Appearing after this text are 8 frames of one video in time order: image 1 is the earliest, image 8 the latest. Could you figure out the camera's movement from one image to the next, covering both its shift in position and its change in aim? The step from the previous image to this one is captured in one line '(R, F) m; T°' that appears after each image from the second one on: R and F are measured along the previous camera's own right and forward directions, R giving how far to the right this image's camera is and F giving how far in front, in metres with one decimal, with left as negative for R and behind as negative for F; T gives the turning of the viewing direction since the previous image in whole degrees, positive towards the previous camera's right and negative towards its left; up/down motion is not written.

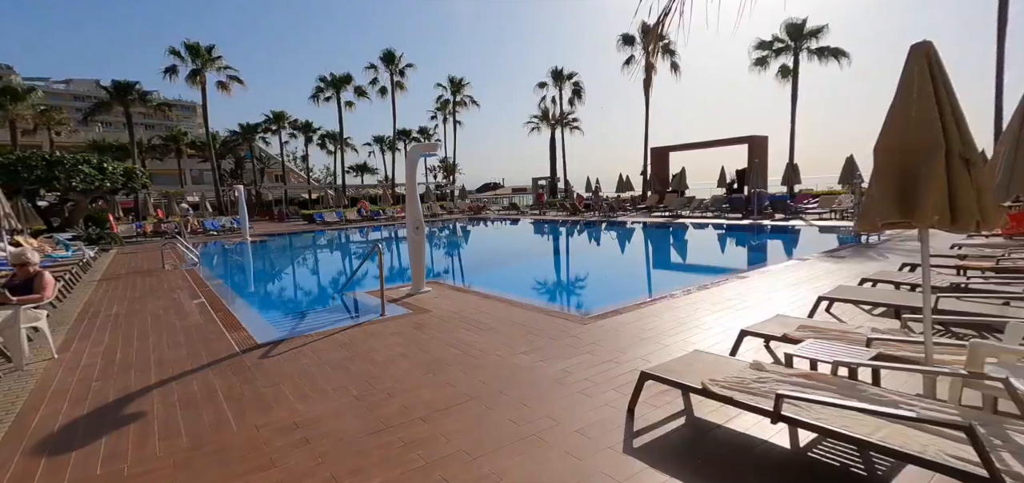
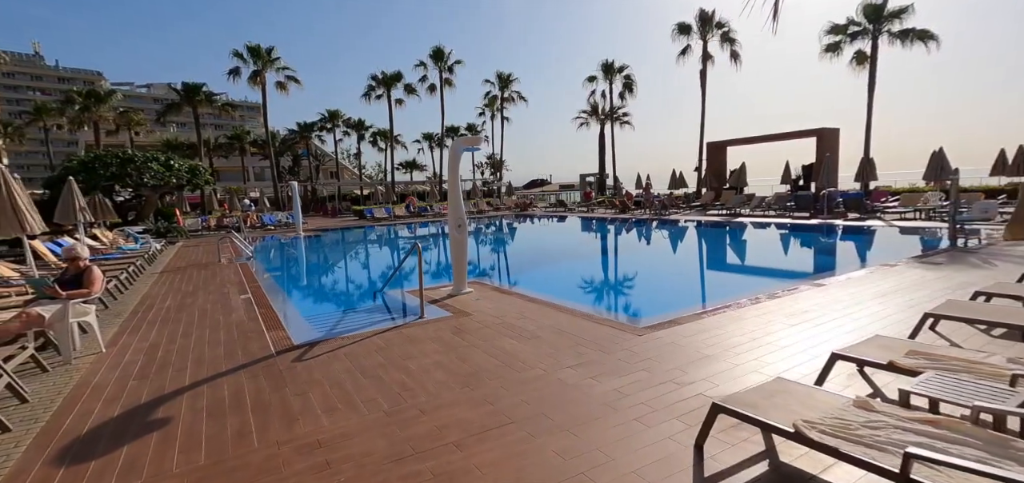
(0.0, +0.3) m; -6°
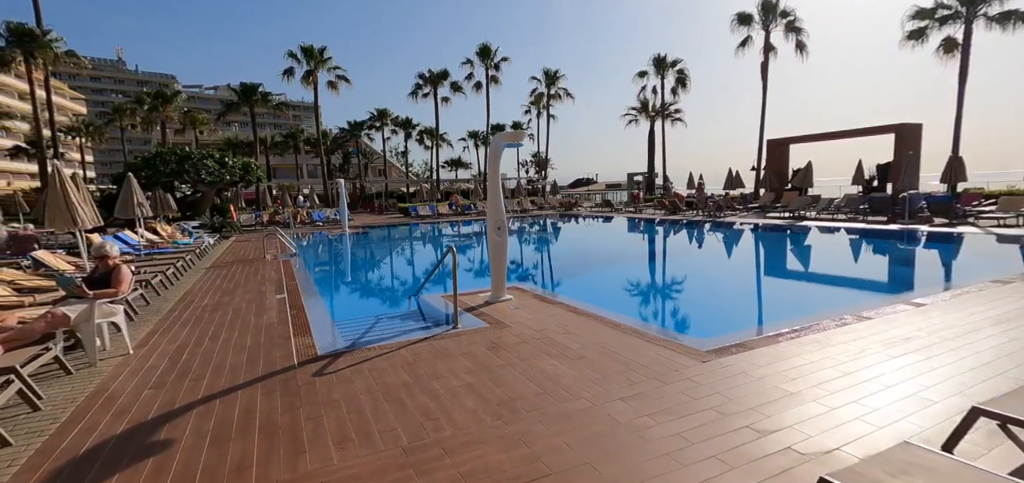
(0.0, +0.4) m; -5°
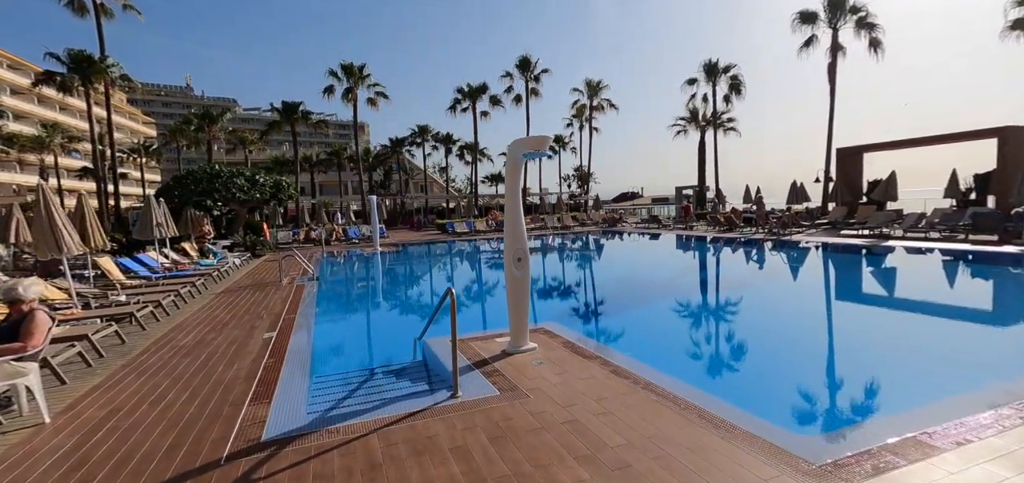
(+0.2, +1.0) m; -5°
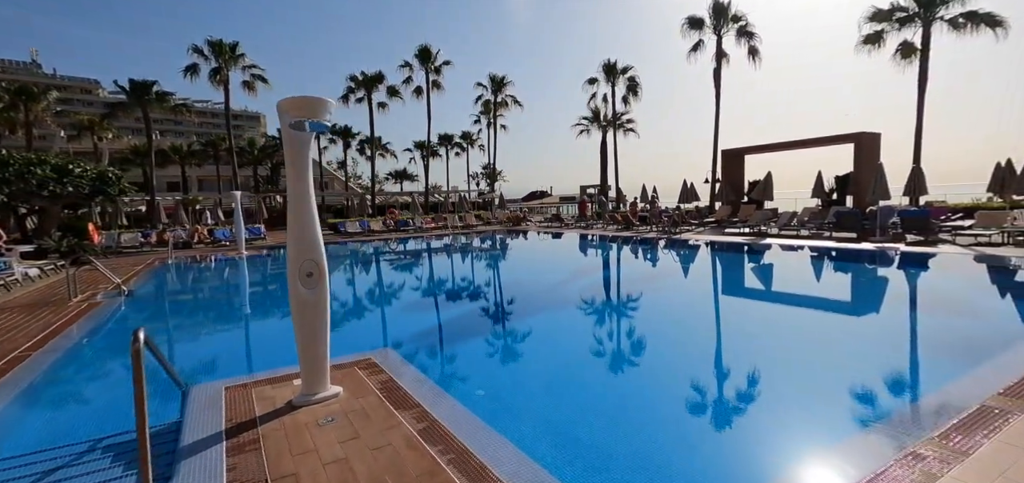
(+0.8, +0.9) m; +10°
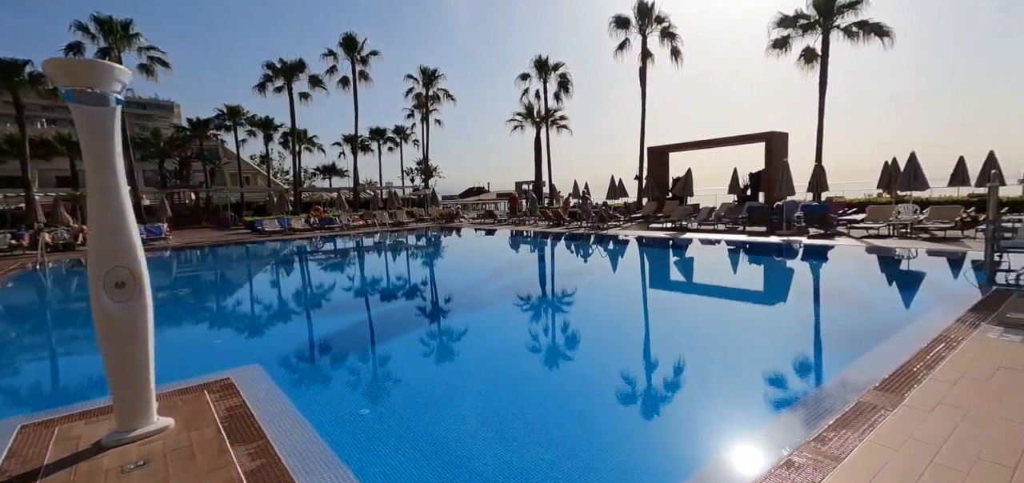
(+0.4, +0.3) m; +7°
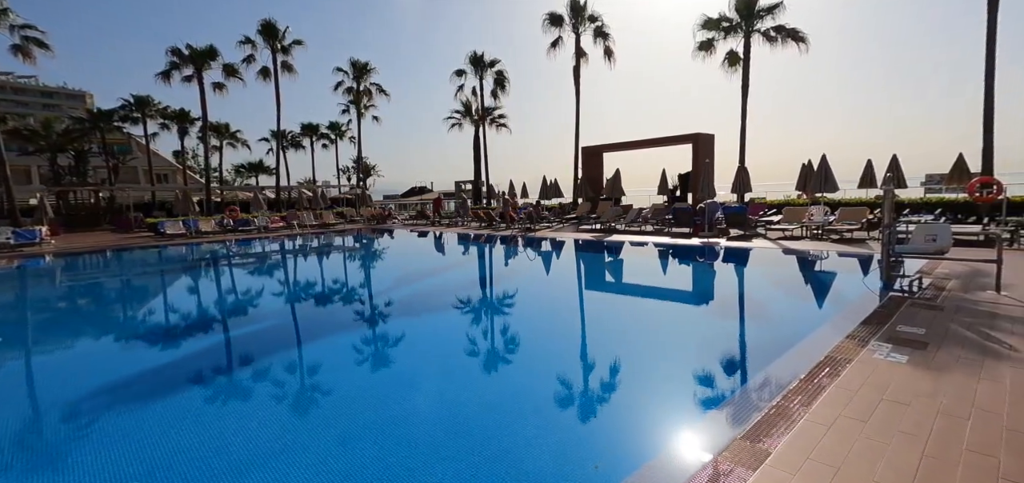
(+0.8, +0.6) m; +6°
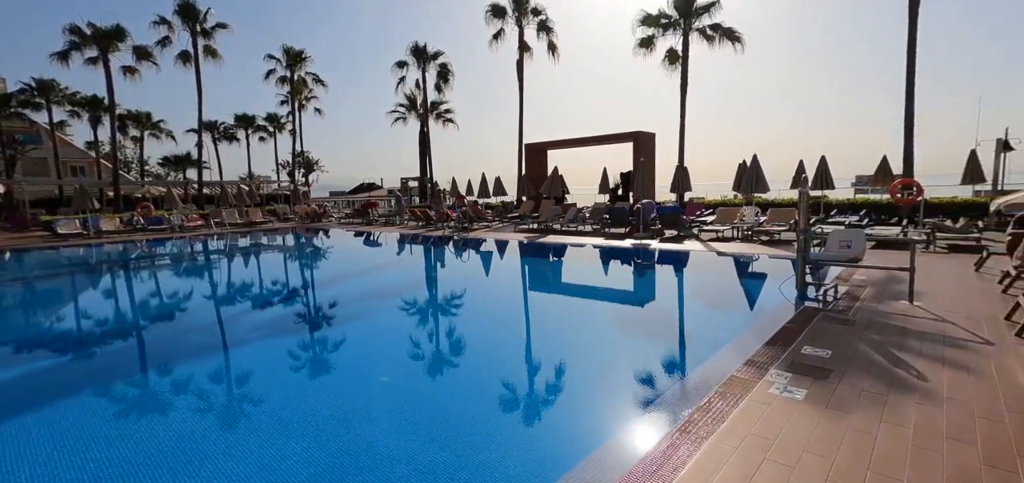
(+0.7, +0.6) m; +5°
